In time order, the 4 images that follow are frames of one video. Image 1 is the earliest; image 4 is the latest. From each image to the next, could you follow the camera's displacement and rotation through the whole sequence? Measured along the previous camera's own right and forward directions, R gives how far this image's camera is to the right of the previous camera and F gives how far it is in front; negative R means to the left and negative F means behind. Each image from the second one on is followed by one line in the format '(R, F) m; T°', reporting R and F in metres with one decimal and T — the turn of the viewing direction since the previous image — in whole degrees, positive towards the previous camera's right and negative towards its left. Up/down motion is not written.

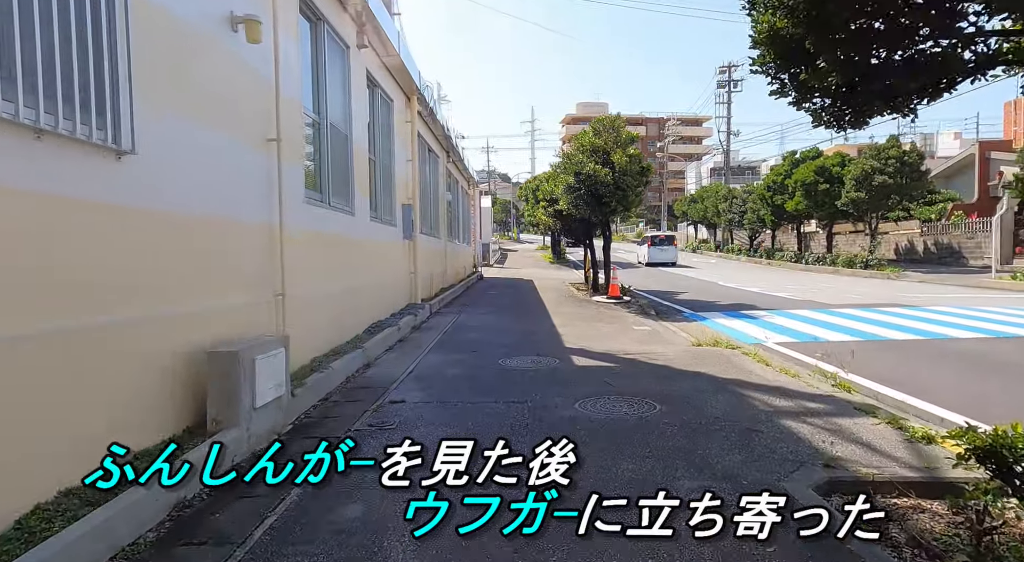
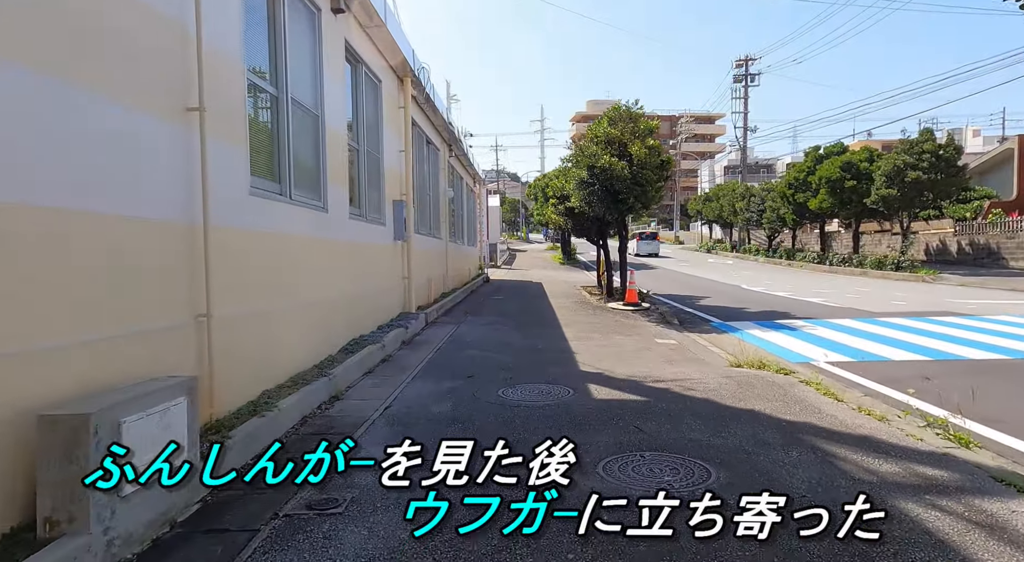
(+0.1, +1.4) m; -1°
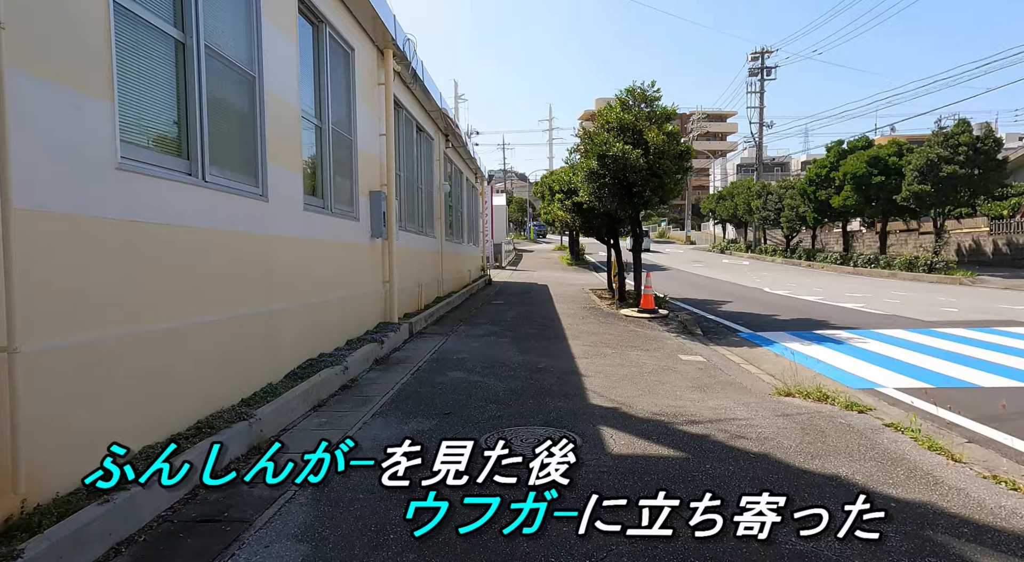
(+0.2, +1.5) m; -1°
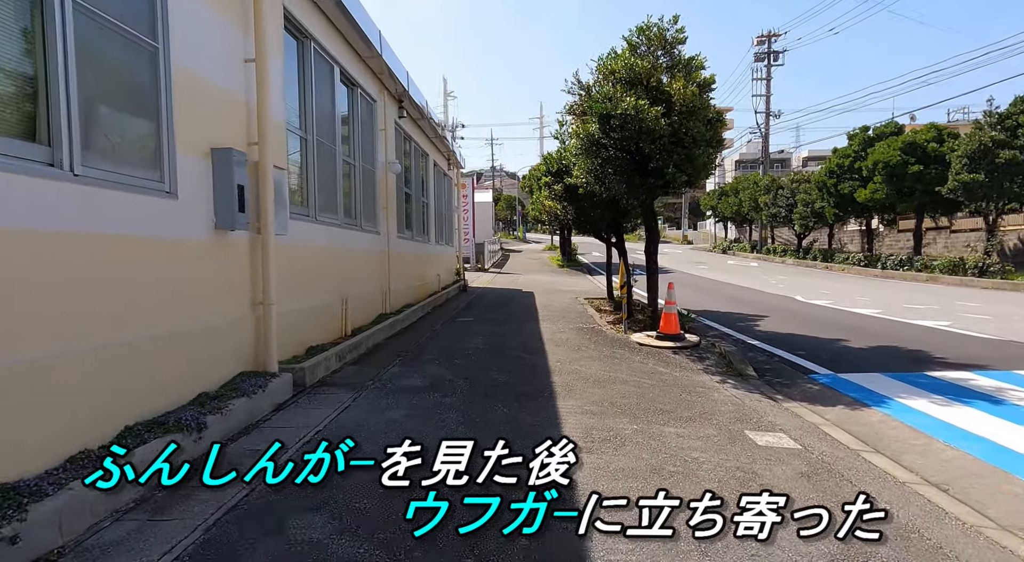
(+0.3, +3.6) m; +1°
